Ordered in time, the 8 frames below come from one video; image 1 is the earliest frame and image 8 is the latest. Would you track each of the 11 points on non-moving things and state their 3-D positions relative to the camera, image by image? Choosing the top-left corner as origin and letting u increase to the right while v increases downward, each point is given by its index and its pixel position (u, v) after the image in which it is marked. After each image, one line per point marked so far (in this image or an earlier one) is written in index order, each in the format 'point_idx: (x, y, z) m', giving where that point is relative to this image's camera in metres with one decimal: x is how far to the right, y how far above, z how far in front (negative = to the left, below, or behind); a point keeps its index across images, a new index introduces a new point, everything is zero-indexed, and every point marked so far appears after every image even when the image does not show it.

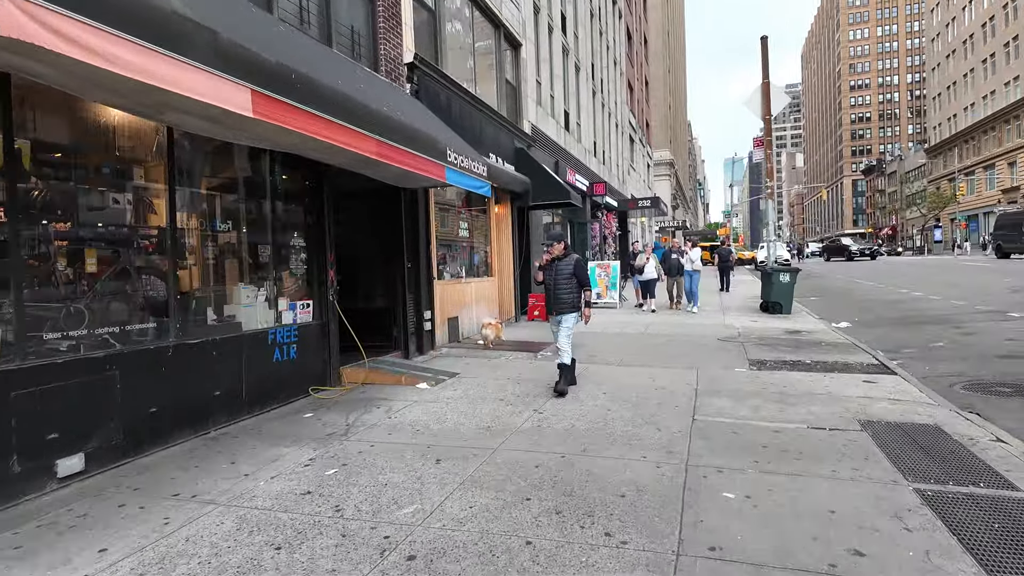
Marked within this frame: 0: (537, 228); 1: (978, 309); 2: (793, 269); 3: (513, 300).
0: (+0.7, +1.6, +15.2) m
1: (+9.5, -0.4, +12.2) m
2: (+6.1, +0.4, +13.0) m
3: (+0.1, -0.3, +12.9) m
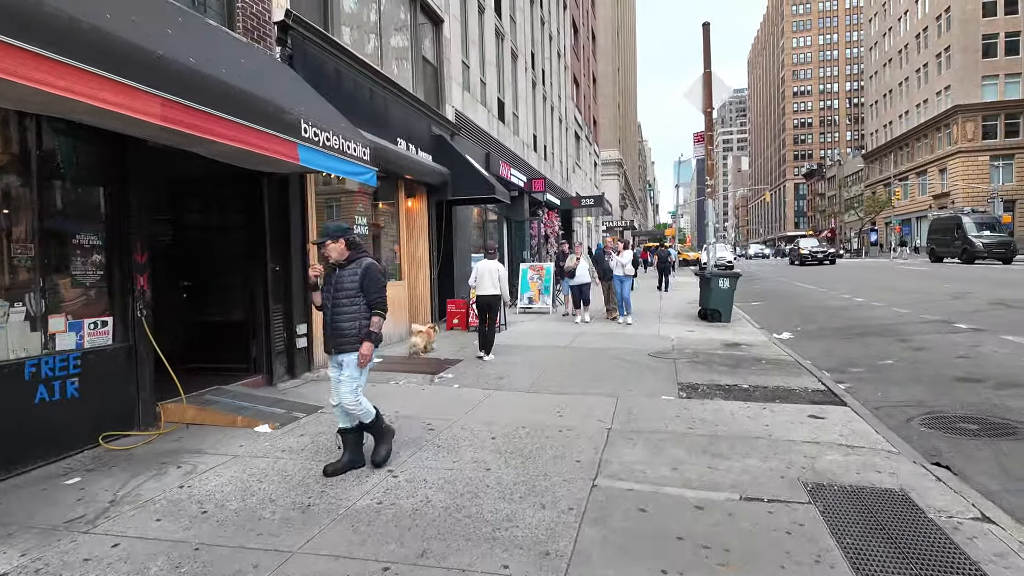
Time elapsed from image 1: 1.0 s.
0: (-1.1, +1.5, +13.8) m
1: (+7.9, -0.6, +11.5) m
2: (+4.5, +0.3, +12.0) m
3: (-1.6, -0.4, +11.4) m
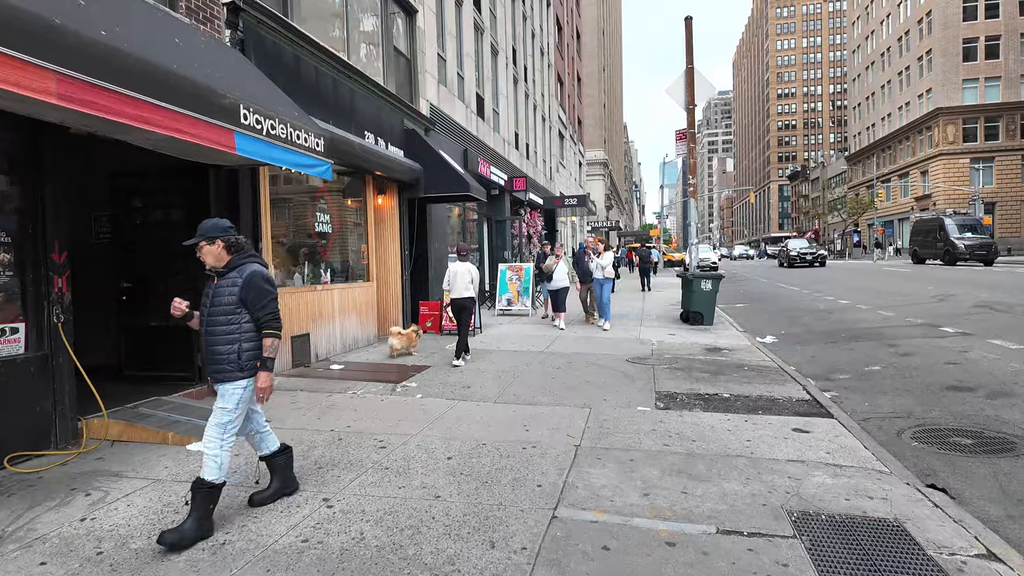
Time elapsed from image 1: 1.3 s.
0: (-1.6, +1.5, +13.3) m
1: (+7.5, -0.7, +11.2) m
2: (+4.0, +0.2, +11.6) m
3: (-2.0, -0.4, +10.9) m
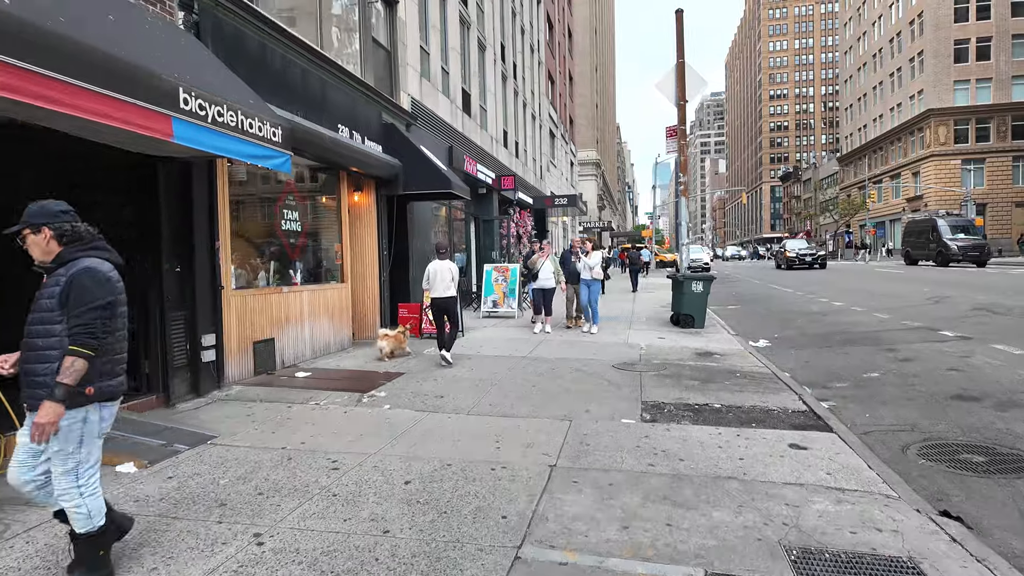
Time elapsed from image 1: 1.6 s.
0: (-2.0, +1.4, +12.8) m
1: (+7.2, -0.7, +10.8) m
2: (+3.7, +0.2, +11.2) m
3: (-2.3, -0.4, +10.4) m
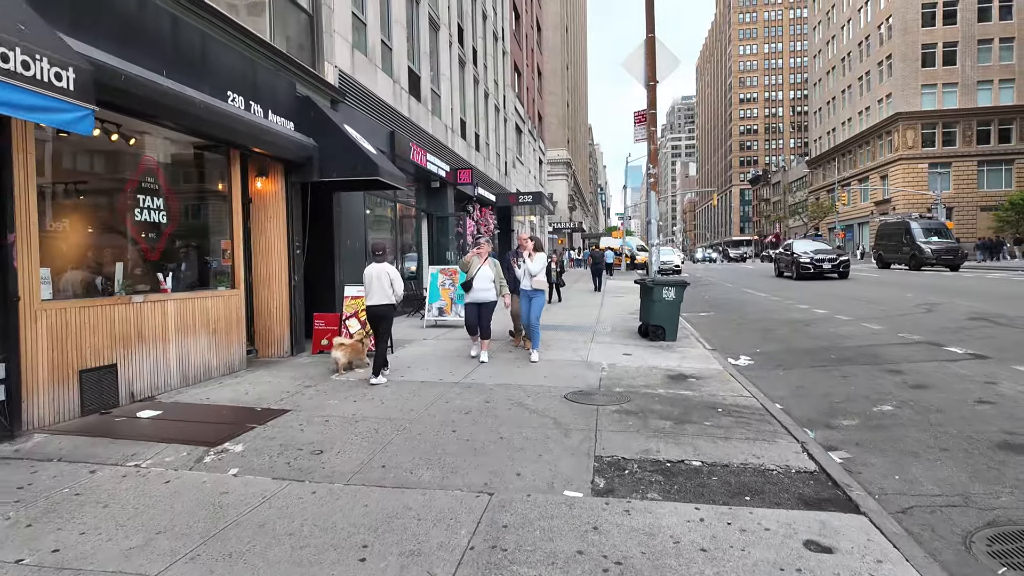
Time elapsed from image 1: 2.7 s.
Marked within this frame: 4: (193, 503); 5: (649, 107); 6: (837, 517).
0: (-3.0, +1.3, +11.0) m
1: (+6.2, -0.8, +9.5) m
2: (+2.8, +0.1, +9.7) m
3: (-3.2, -0.5, +8.7) m
4: (-2.0, -1.3, +3.7) m
5: (+2.5, +3.3, +10.9) m
6: (+1.9, -1.4, +3.5) m
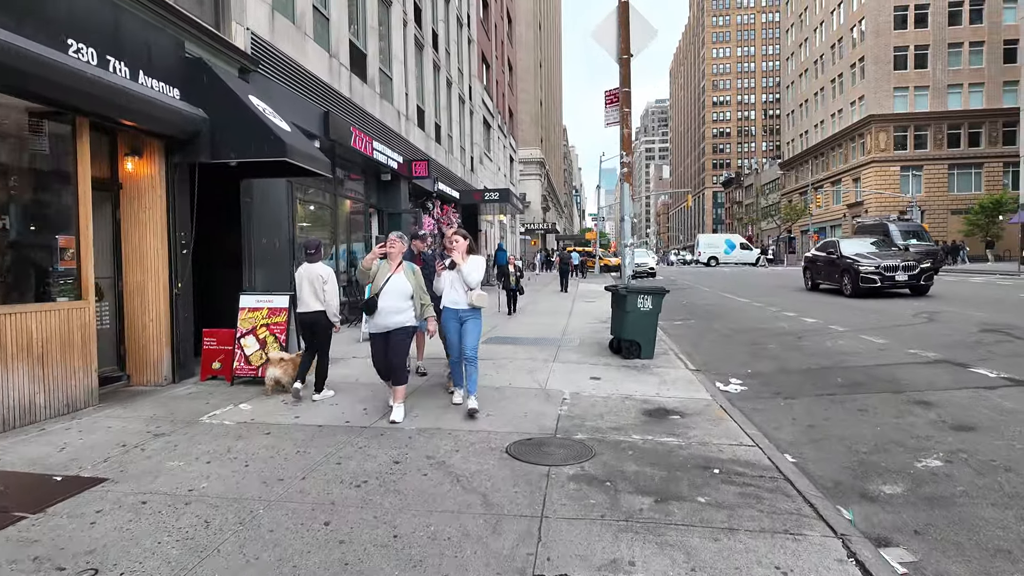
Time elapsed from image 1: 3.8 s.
0: (-3.7, +1.2, +9.3) m
1: (+5.5, -0.9, +8.1) m
2: (+2.0, 0.0, +8.2) m
3: (-3.9, -0.6, +6.9) m
4: (-2.4, -1.4, +2.0) m
5: (+1.7, +3.2, +9.4) m
6: (+1.4, -1.5, +1.9) m
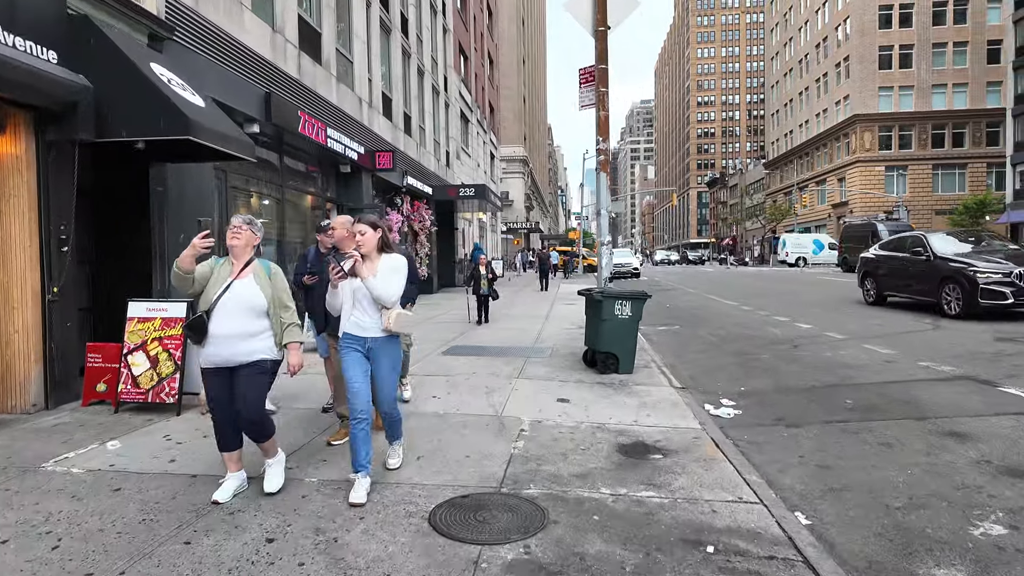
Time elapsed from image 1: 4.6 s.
0: (-4.3, +1.2, +8.0) m
1: (+5.0, -1.0, +7.1) m
2: (+1.5, -0.1, +7.1) m
3: (-4.4, -0.7, +5.6) m
4: (-2.8, -1.5, +0.7) m
5: (+1.2, +3.2, +8.3) m
6: (+1.1, -1.5, +0.8) m
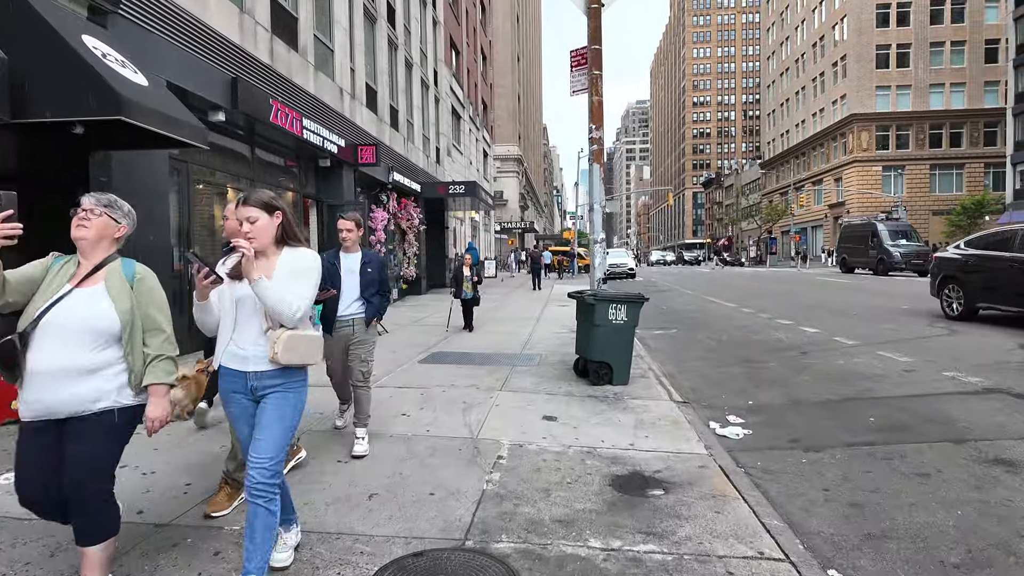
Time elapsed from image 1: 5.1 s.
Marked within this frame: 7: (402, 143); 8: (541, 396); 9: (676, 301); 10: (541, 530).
0: (-4.5, +1.2, +7.3) m
1: (+4.8, -1.0, +6.4) m
2: (+1.3, -0.1, +6.4) m
3: (-4.6, -0.7, +4.9) m
4: (-3.0, -1.5, 0.0) m
5: (+1.0, +3.1, +7.6) m
6: (+0.9, -1.6, +0.1) m
7: (-3.4, +4.4, +18.1) m
8: (+0.3, -1.1, +6.1) m
9: (+4.9, -0.4, +18.0) m
10: (+0.2, -1.3, +3.1) m
